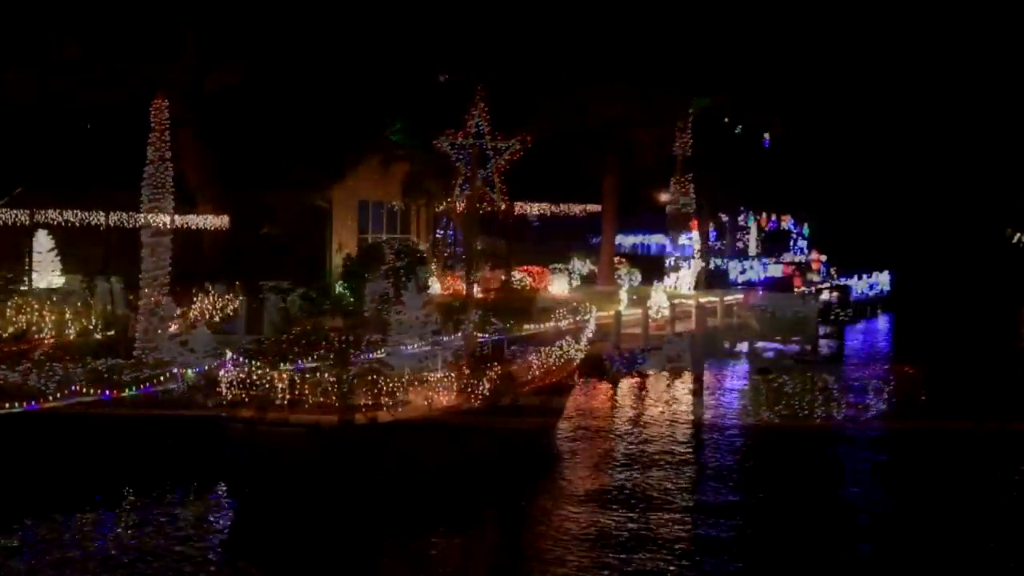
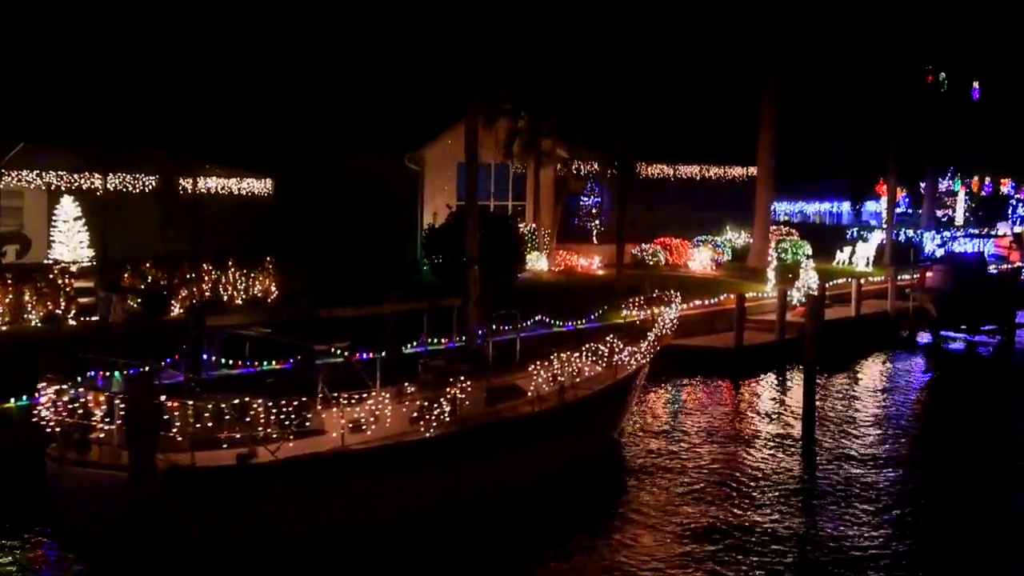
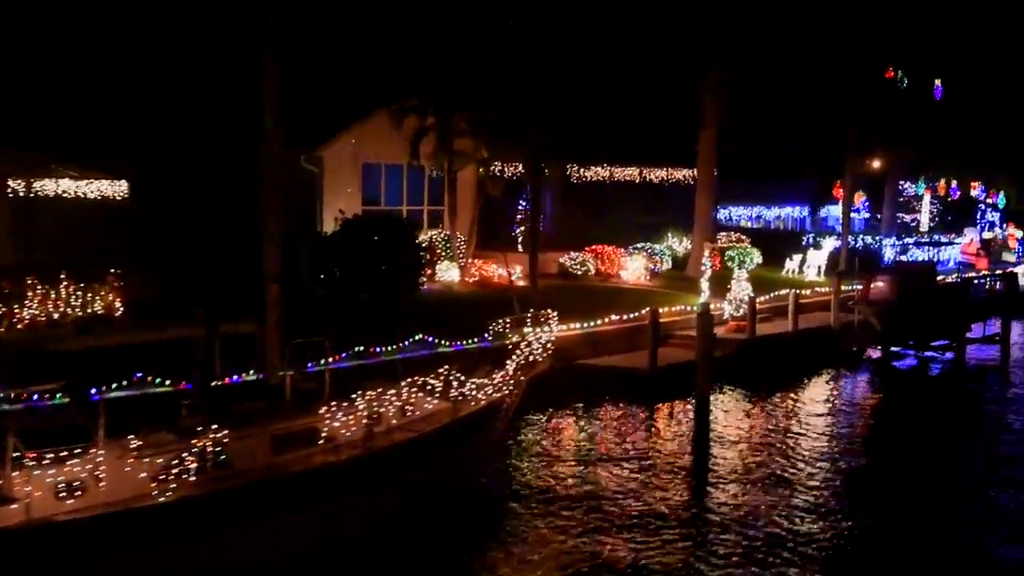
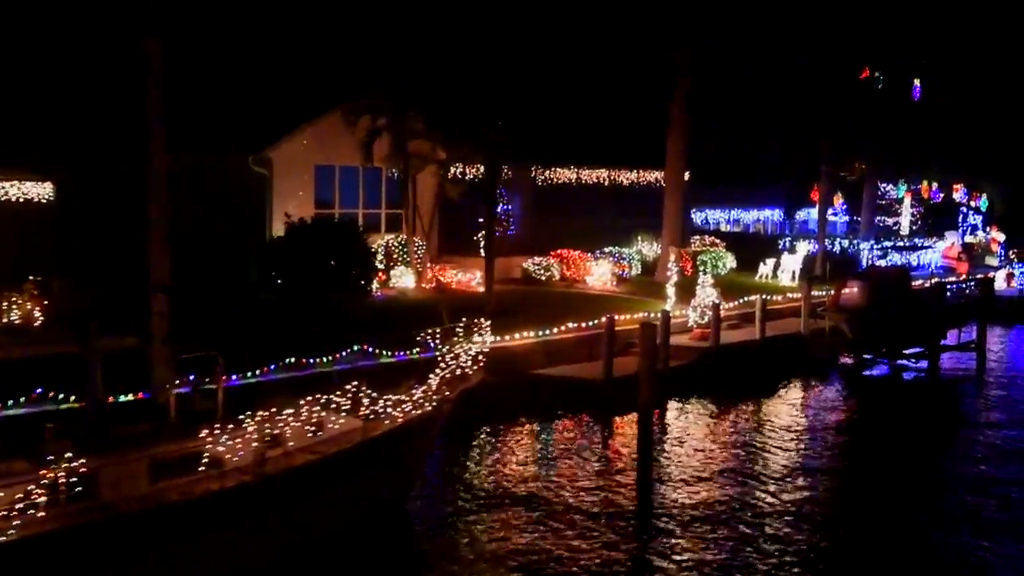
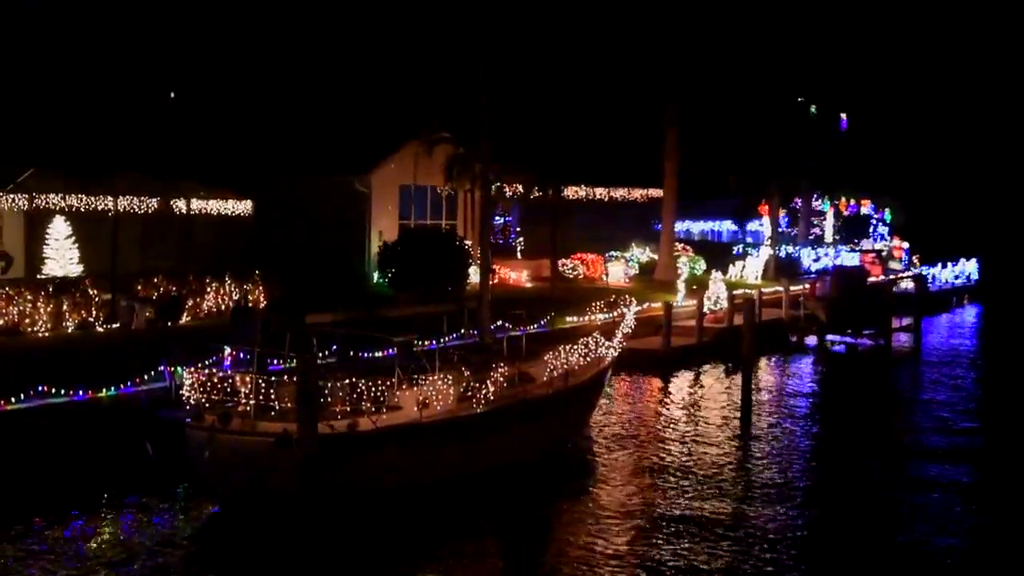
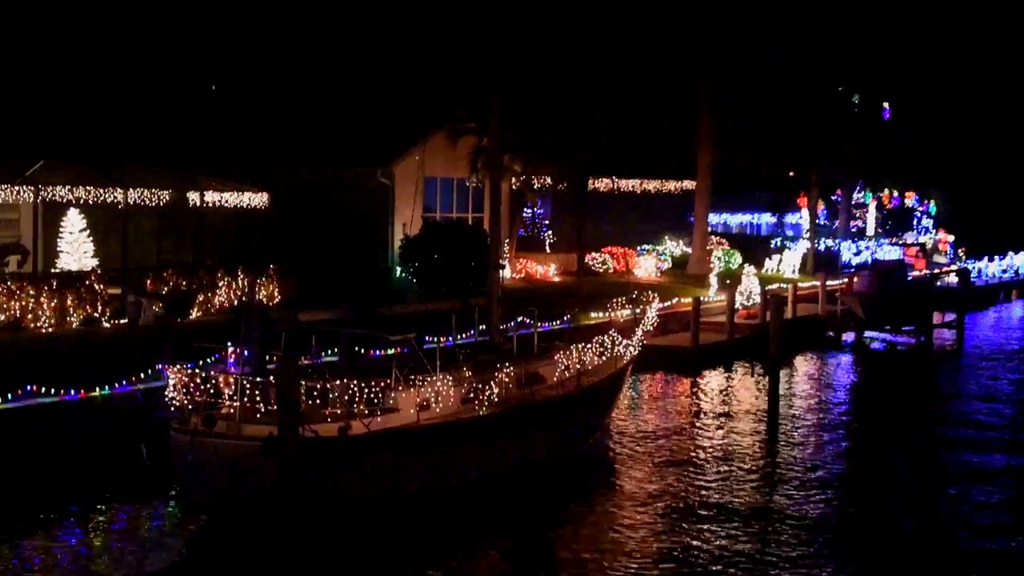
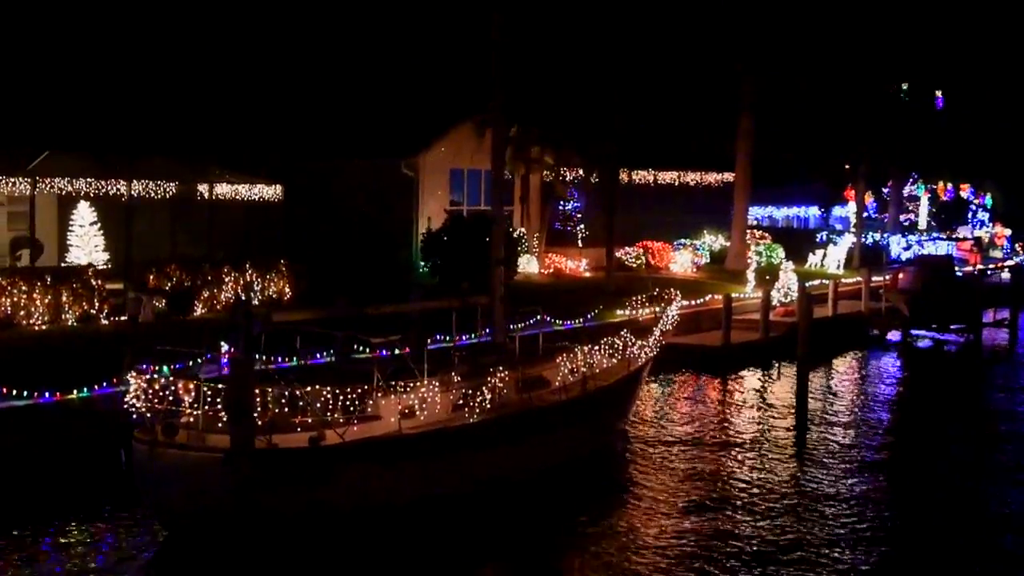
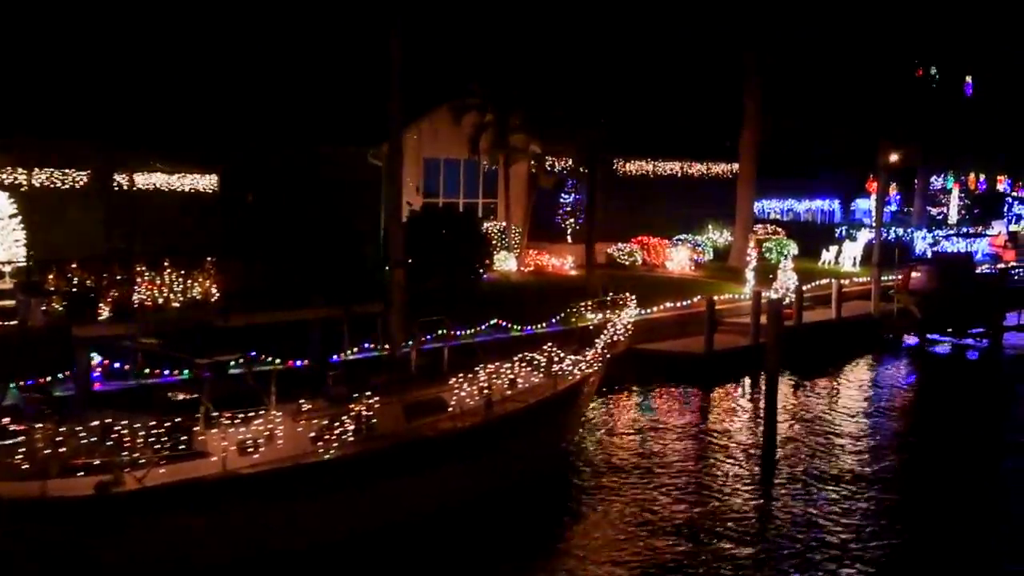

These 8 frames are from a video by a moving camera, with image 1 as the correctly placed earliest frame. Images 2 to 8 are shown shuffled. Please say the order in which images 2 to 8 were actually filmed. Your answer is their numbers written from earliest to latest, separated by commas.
5, 6, 7, 2, 8, 3, 4
